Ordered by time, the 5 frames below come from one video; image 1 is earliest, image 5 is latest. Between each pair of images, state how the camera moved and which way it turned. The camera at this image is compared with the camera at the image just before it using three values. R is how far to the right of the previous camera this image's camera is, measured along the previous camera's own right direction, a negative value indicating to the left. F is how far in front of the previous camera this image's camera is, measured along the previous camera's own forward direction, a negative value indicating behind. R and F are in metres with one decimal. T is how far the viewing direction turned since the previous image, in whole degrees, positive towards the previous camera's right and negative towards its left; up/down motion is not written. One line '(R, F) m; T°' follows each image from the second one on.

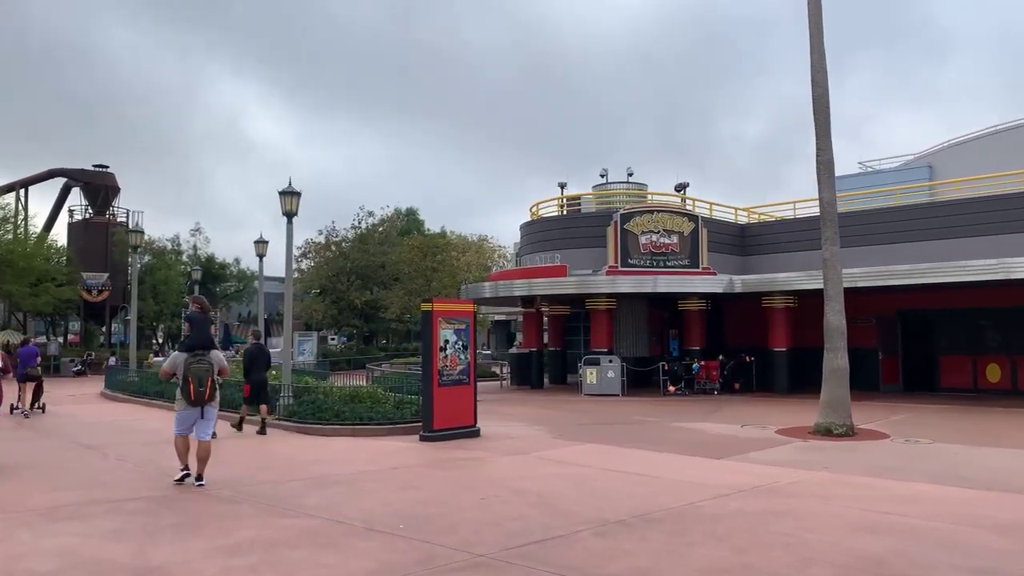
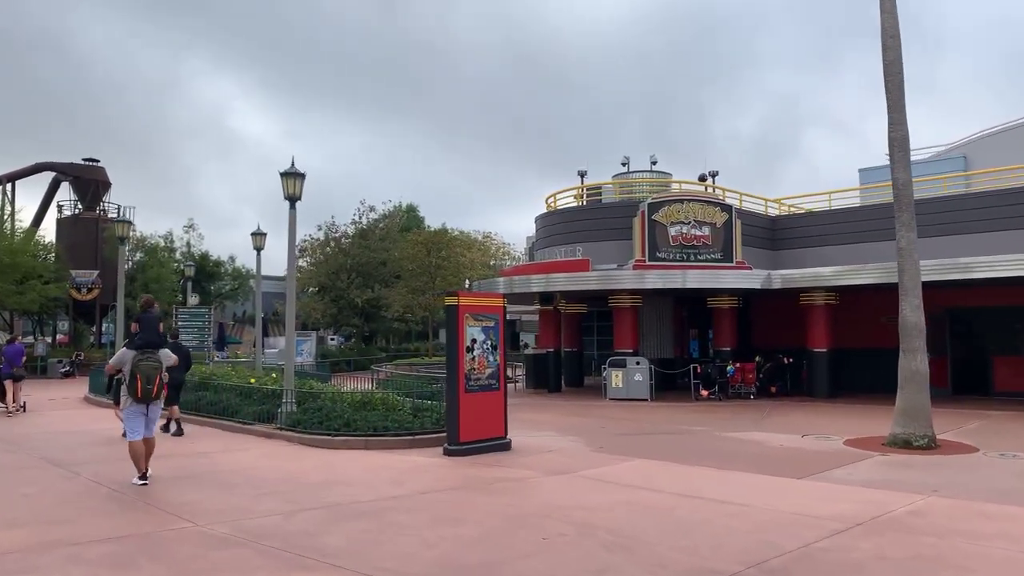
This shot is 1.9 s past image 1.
(-0.6, +1.8) m; 0°
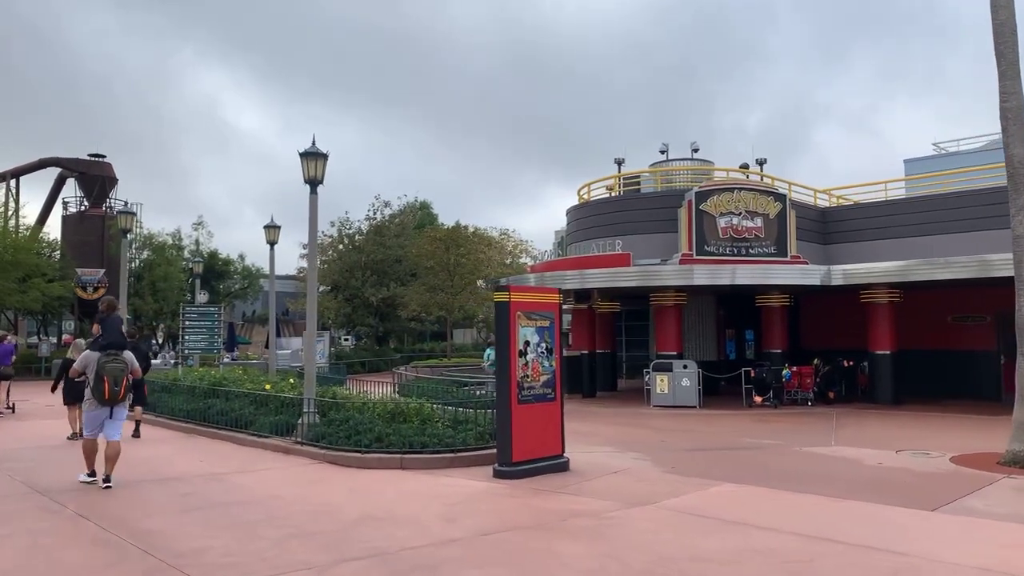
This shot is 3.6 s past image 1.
(-0.7, +1.7) m; -1°
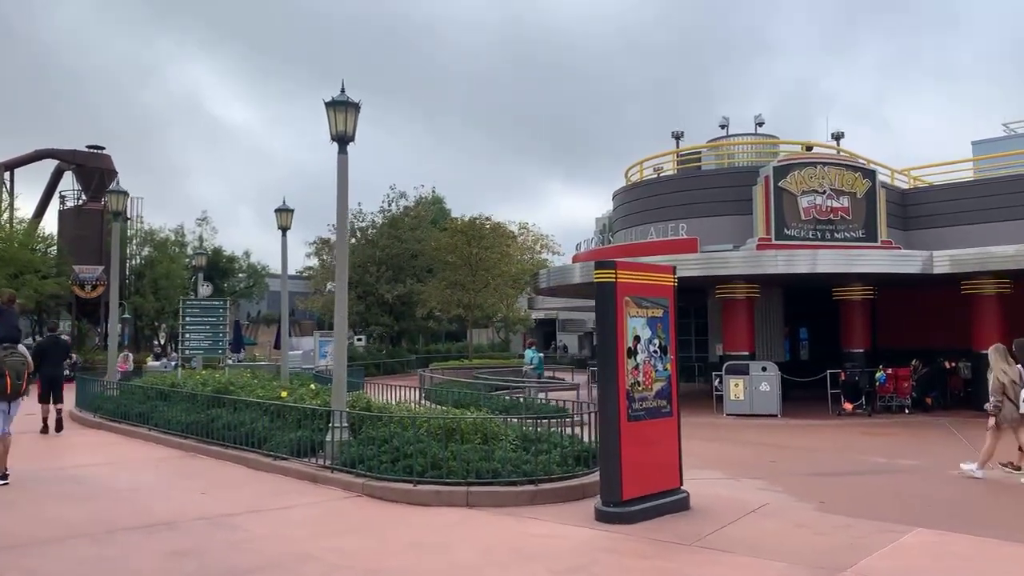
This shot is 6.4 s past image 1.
(-1.0, +2.6) m; 0°
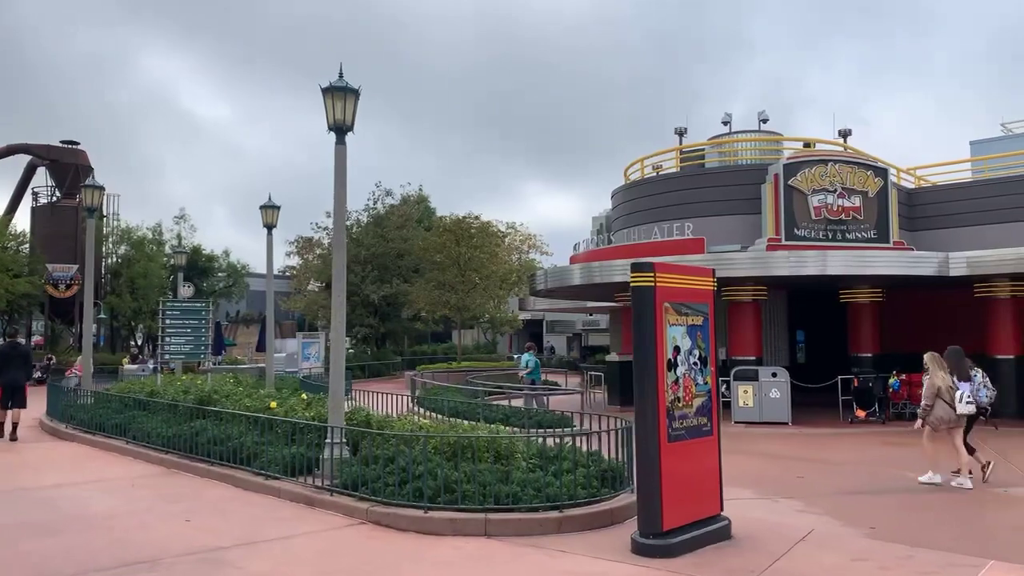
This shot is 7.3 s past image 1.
(-0.4, +0.8) m; +1°
